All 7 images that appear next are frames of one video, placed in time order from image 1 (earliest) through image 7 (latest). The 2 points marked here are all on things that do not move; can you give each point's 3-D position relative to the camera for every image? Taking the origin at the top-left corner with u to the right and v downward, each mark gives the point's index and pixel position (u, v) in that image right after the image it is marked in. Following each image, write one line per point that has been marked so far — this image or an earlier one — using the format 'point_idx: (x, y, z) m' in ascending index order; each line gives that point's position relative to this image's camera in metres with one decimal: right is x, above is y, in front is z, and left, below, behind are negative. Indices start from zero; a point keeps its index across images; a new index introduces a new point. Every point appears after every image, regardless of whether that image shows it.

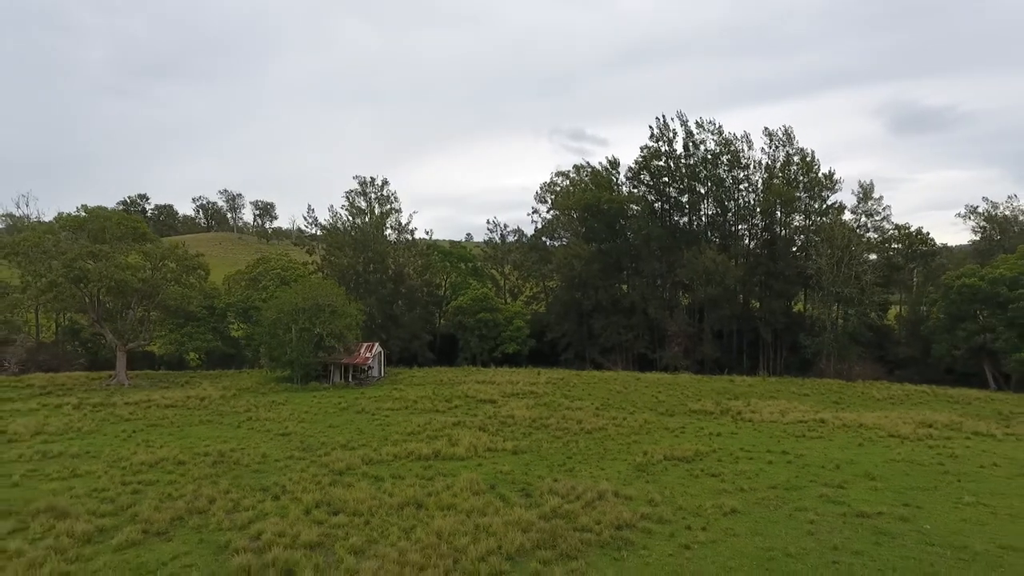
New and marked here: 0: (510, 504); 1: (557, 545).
0: (0.0, -5.1, +14.5) m
1: (+0.9, -5.1, +12.1) m
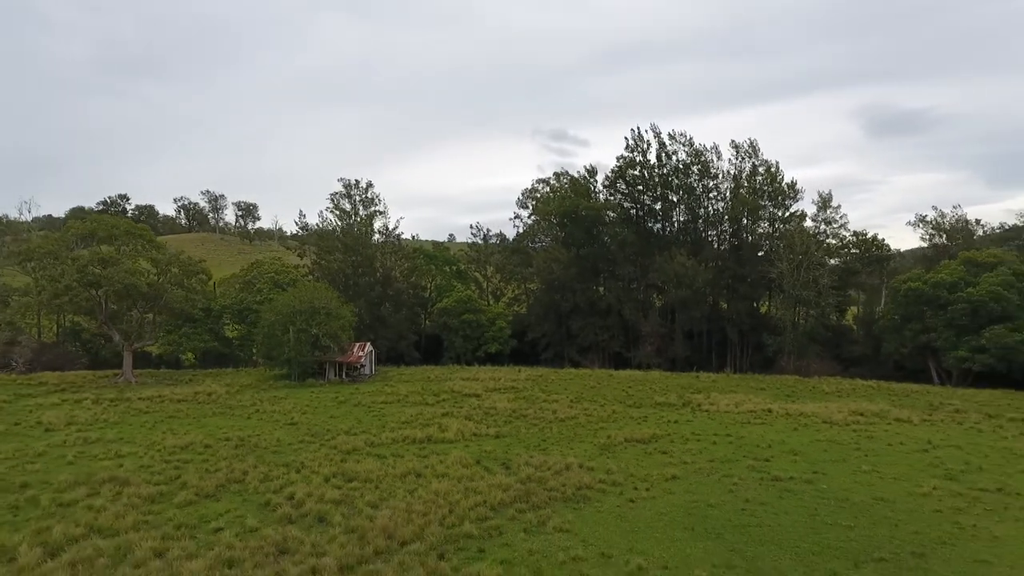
0: (-0.5, -5.4, +17.7) m
1: (+0.5, -5.3, +15.3) m
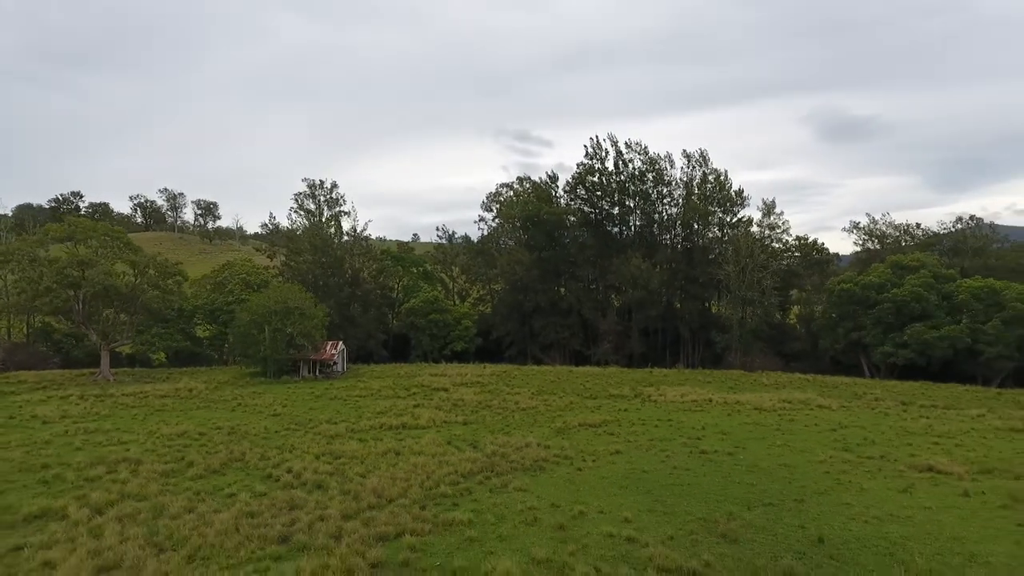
0: (-1.6, -5.5, +20.5) m
1: (-0.5, -5.4, +18.2) m
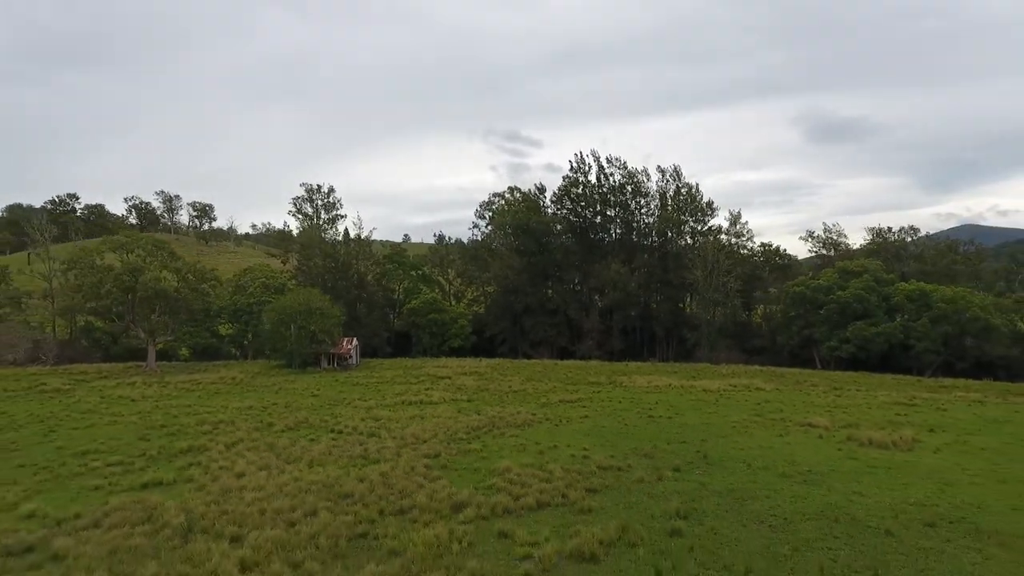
0: (-1.8, -5.8, +27.4) m
1: (-0.7, -5.7, +25.1) m
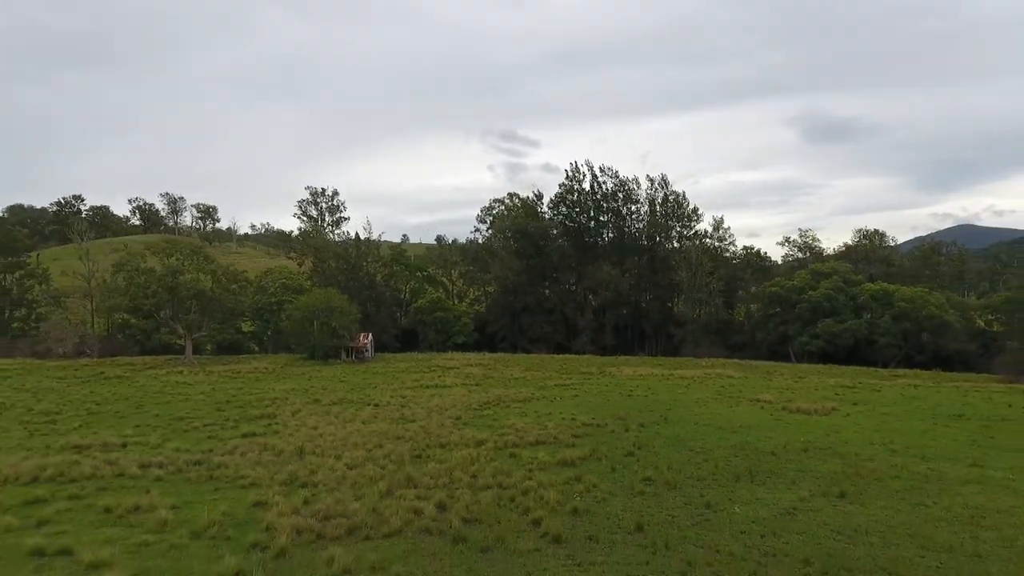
0: (-1.7, -5.8, +33.1) m
1: (-0.5, -5.7, +30.8) m
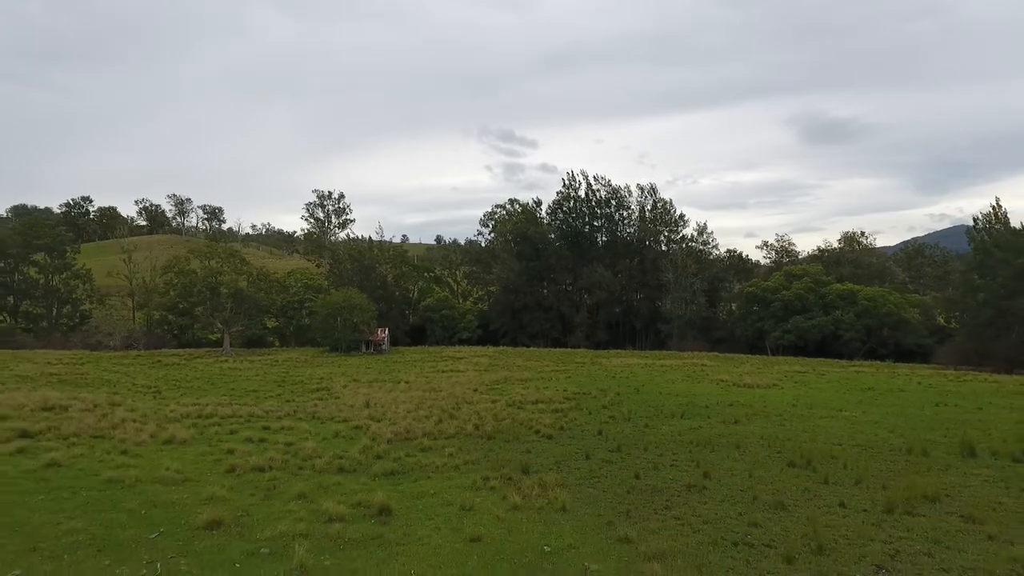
0: (-1.4, -5.8, +39.9) m
1: (-0.3, -5.7, +37.7) m
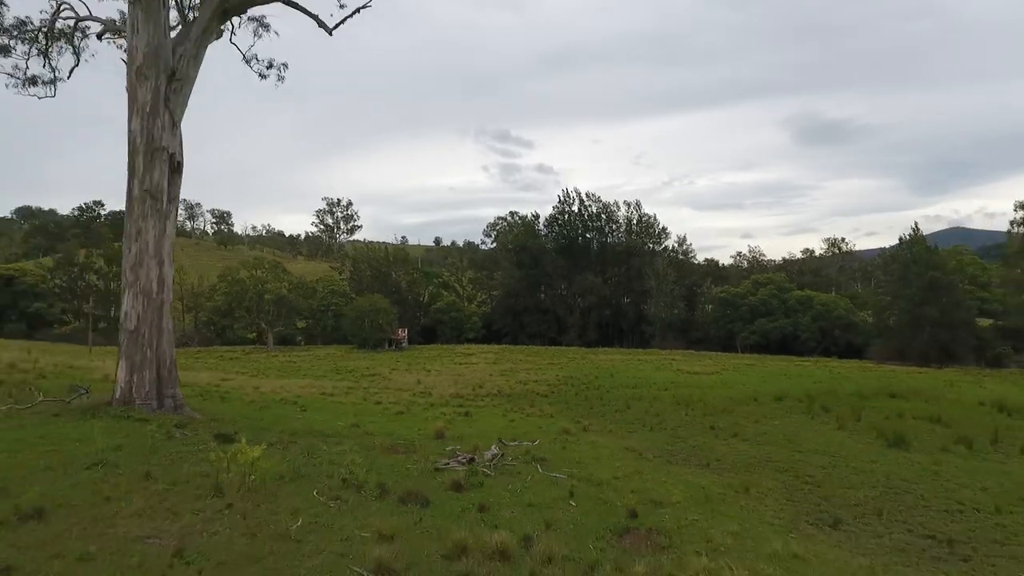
0: (-1.1, -6.5, +50.4) m
1: (+0.1, -6.4, +48.2) m
